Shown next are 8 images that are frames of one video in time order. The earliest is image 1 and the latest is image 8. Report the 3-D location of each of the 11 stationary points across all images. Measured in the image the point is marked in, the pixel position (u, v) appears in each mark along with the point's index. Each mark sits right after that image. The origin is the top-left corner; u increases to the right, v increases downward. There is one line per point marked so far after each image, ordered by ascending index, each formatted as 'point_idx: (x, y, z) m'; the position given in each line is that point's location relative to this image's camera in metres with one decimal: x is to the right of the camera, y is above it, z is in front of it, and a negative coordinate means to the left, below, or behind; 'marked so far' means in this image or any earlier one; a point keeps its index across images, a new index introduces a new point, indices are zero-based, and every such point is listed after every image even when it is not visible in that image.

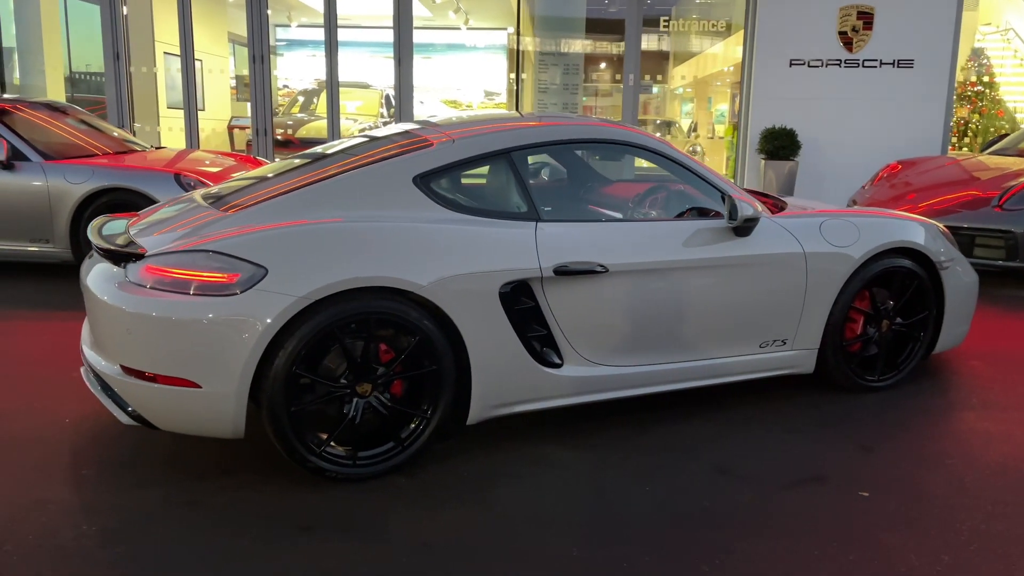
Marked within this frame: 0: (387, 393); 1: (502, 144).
0: (-0.5, -0.4, +3.1) m
1: (-0.1, +0.6, +3.4) m
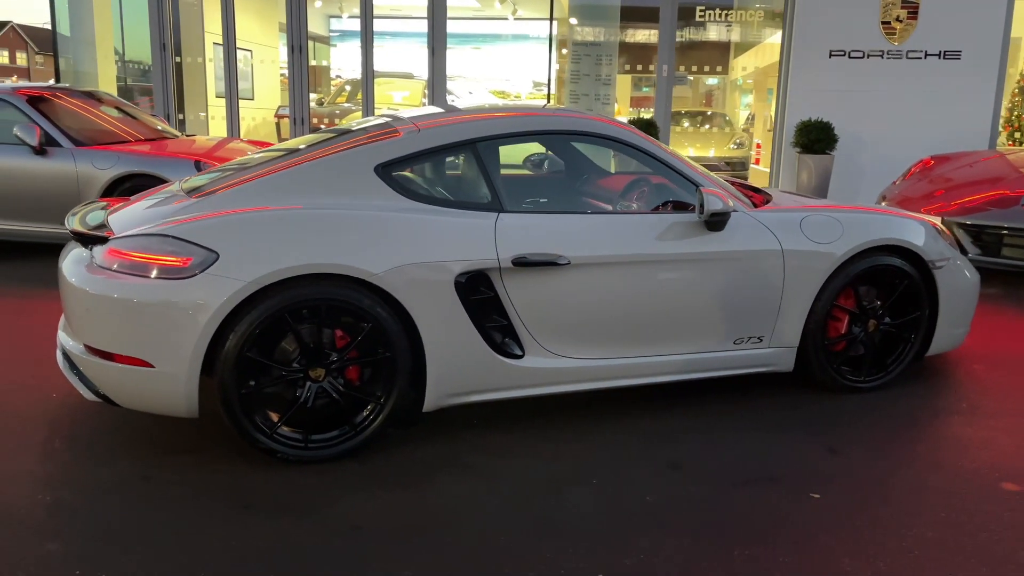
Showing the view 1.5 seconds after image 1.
0: (-0.7, -0.4, +3.1) m
1: (-0.2, +0.7, +3.4) m
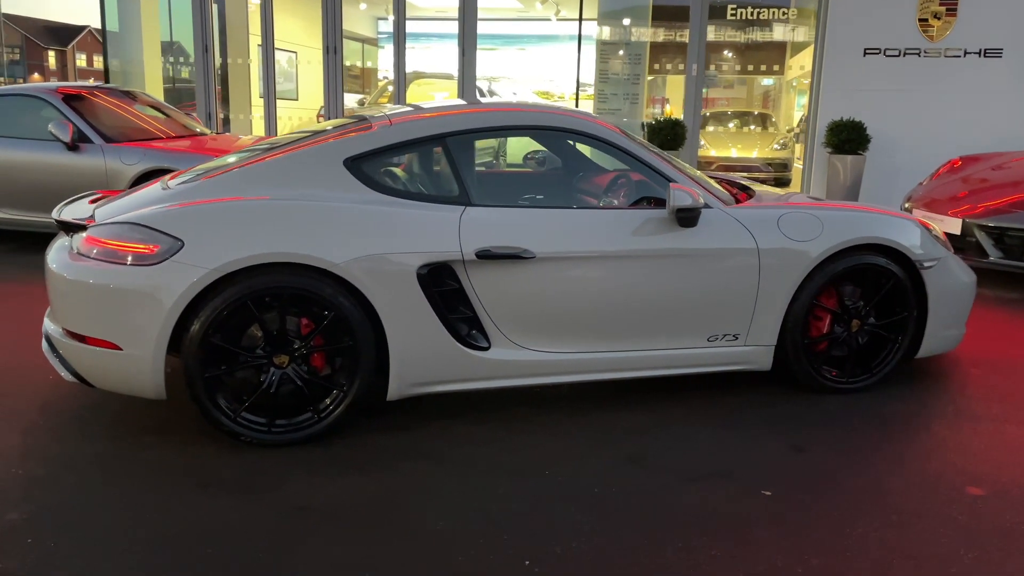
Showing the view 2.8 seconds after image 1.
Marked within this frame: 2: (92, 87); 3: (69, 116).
0: (-0.9, -0.3, +3.2) m
1: (-0.3, +0.7, +3.5) m
2: (-4.6, +2.2, +8.5) m
3: (-4.3, +1.7, +7.6) m
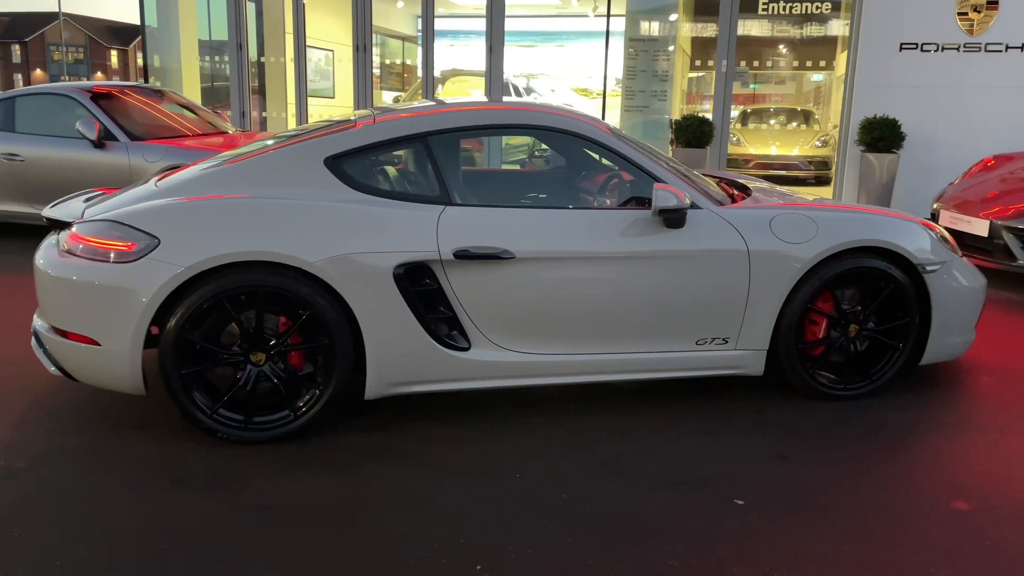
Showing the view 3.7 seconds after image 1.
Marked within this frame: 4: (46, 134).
0: (-1.0, -0.3, +3.2) m
1: (-0.4, +0.7, +3.5) m
2: (-4.3, +2.3, +8.7) m
3: (-4.2, +1.7, +7.8) m
4: (-4.8, +1.6, +7.9) m
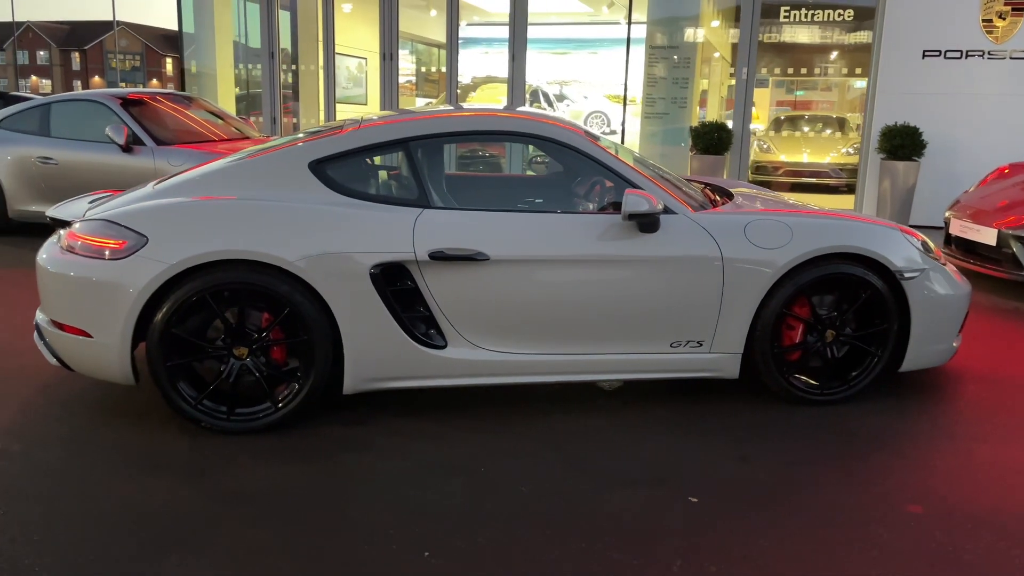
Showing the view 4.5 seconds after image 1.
0: (-1.1, -0.3, +3.4) m
1: (-0.5, +0.7, +3.6) m
2: (-4.2, +2.3, +9.0) m
3: (-4.0, +1.8, +8.1) m
4: (-4.6, +1.6, +8.3) m
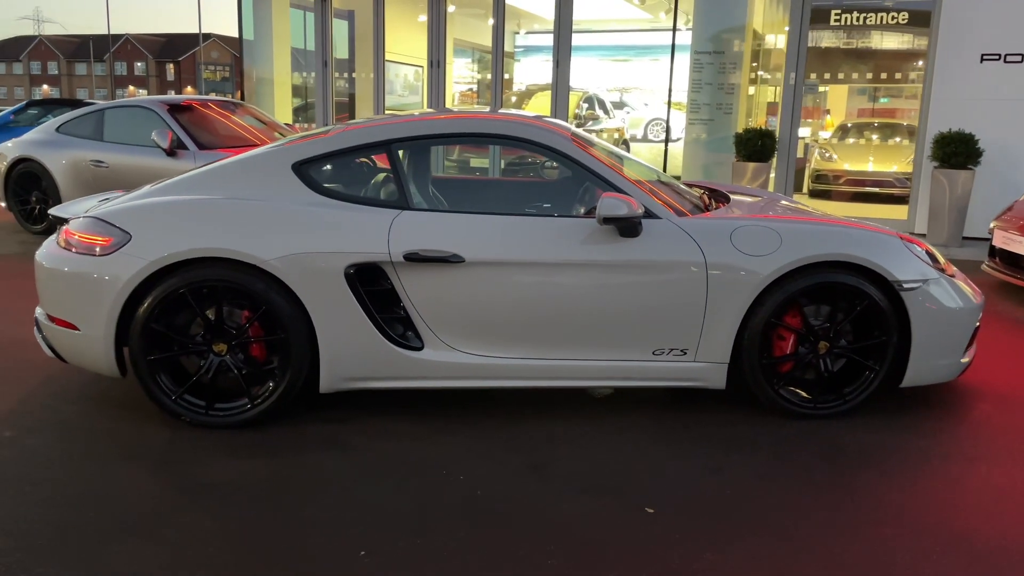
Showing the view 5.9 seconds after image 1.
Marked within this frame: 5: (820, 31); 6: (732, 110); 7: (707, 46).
0: (-1.2, -0.3, +3.4) m
1: (-0.6, +0.7, +3.6) m
2: (-3.7, +2.3, +9.3) m
3: (-3.7, +1.8, +8.4) m
4: (-4.3, +1.6, +8.6) m
5: (+4.2, +3.5, +10.6) m
6: (+3.3, +2.7, +11.6) m
7: (+3.0, +3.6, +11.6) m
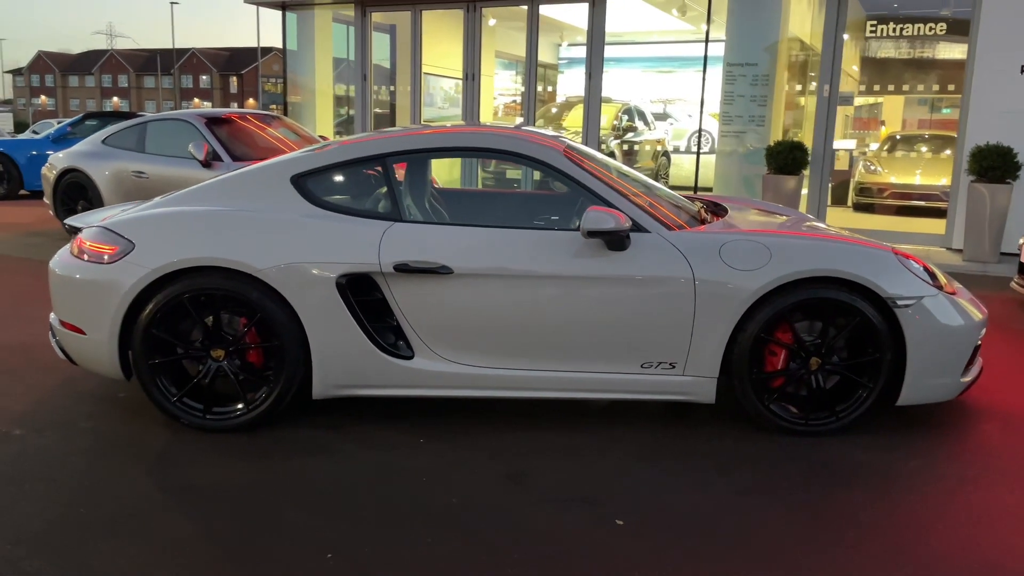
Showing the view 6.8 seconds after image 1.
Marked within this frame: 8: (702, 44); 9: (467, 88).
0: (-1.3, -0.3, +3.6) m
1: (-0.6, +0.7, +3.7) m
2: (-3.4, +2.2, +9.6) m
3: (-3.4, +1.7, +8.7) m
4: (-4.0, +1.5, +9.0) m
5: (+4.6, +3.3, +10.5) m
6: (+3.8, +2.5, +11.4) m
7: (+3.5, +3.4, +11.5) m
8: (+2.9, +3.7, +11.7) m
9: (-0.8, +3.3, +12.9) m
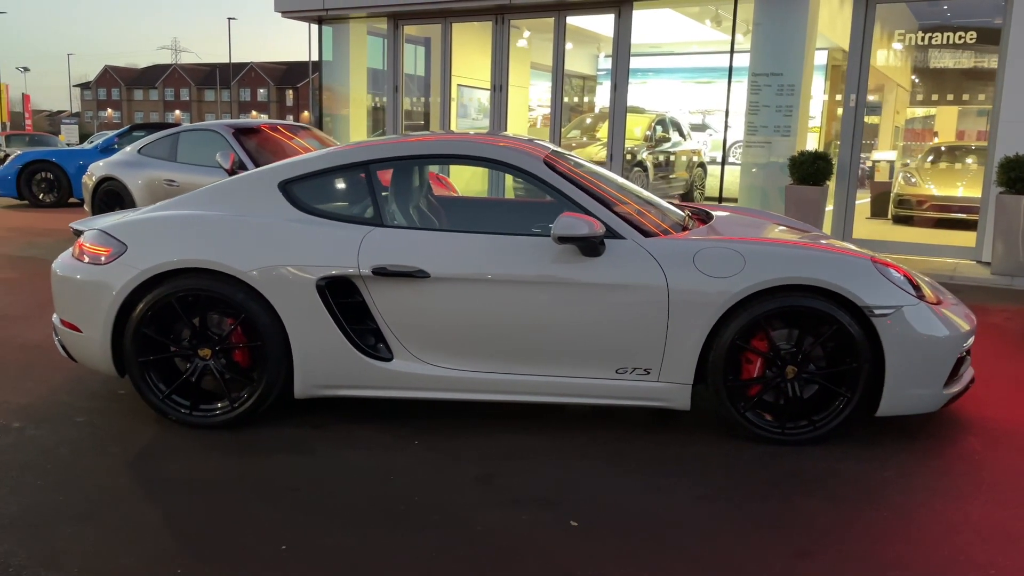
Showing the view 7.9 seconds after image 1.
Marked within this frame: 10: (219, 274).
0: (-1.4, -0.3, +3.7) m
1: (-0.7, +0.6, +3.8) m
2: (-3.1, +2.1, +9.9) m
3: (-3.2, +1.6, +9.0) m
4: (-3.8, +1.5, +9.3) m
5: (+5.0, +3.2, +10.3) m
6: (+4.1, +2.3, +11.3) m
7: (+3.9, +3.3, +11.4) m
8: (+3.3, +3.5, +11.6) m
9: (-0.3, +3.2, +13.0) m
10: (-1.4, +0.1, +3.6) m
